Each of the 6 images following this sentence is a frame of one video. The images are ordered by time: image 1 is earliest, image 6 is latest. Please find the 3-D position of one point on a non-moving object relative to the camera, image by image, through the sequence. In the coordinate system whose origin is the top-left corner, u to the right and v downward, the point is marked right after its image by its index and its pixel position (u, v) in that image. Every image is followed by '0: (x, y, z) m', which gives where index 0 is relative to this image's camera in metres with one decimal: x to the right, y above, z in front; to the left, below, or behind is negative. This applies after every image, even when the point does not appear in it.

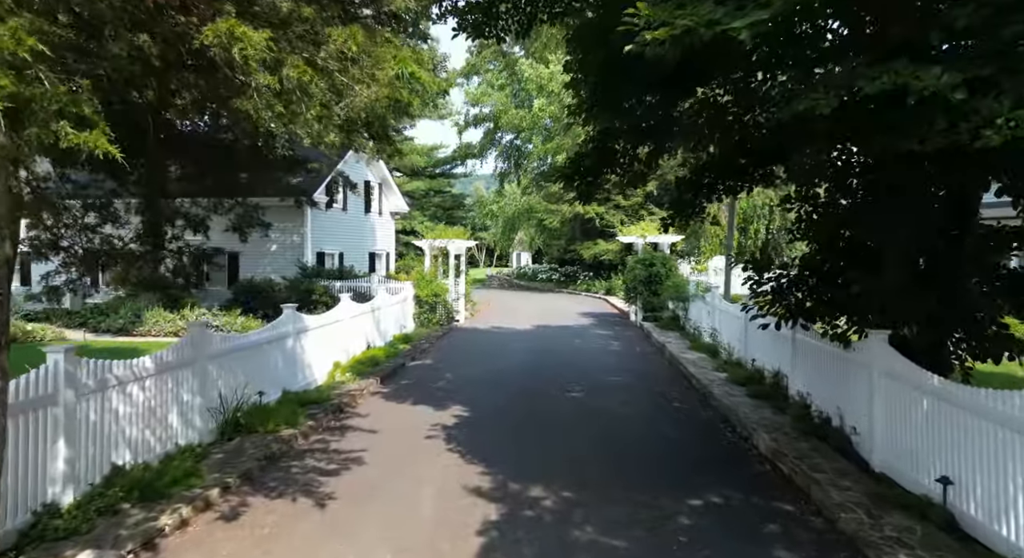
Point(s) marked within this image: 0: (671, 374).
0: (+2.6, -1.6, +11.6) m
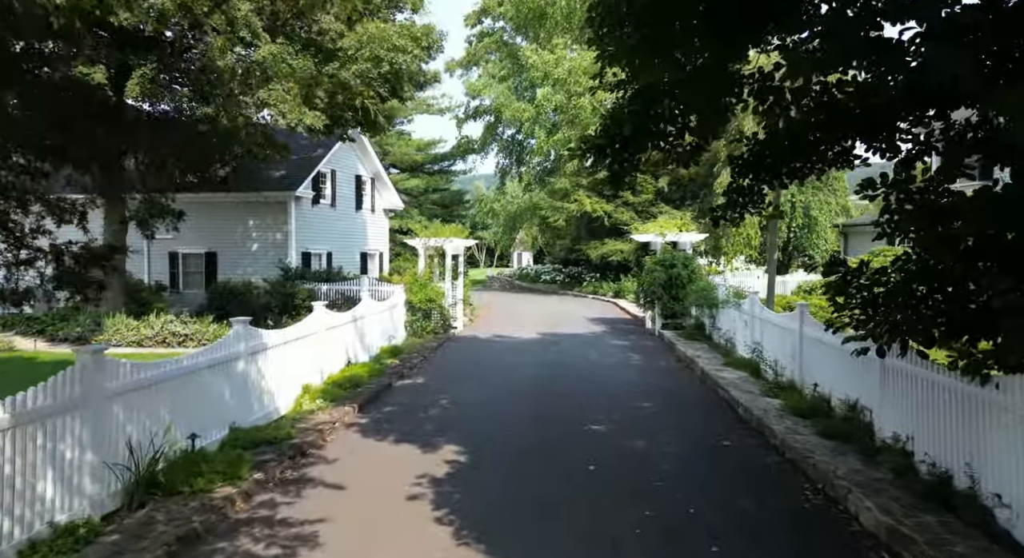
0: (+2.7, -1.7, +9.7) m
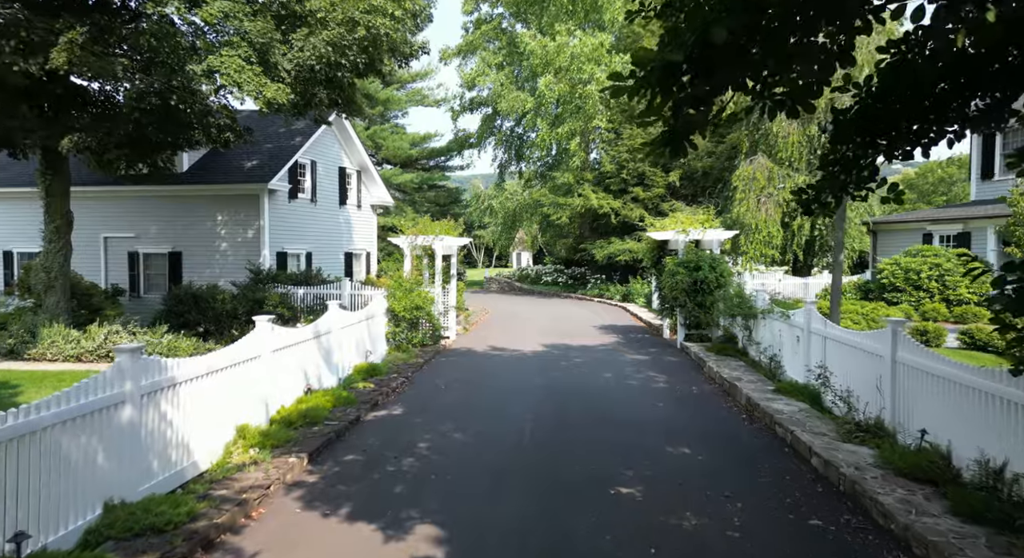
0: (+2.7, -1.7, +7.5) m
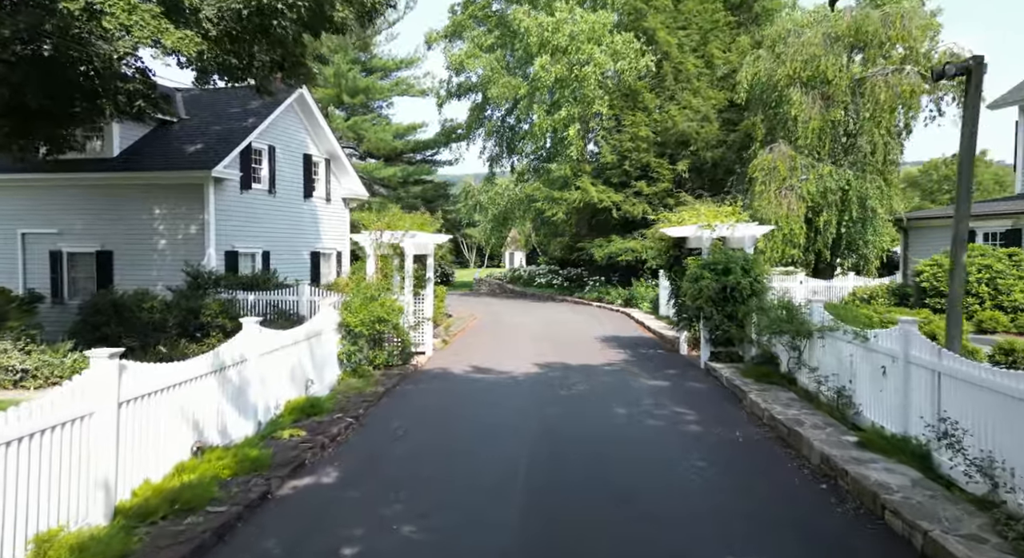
0: (+2.6, -1.8, +4.8) m
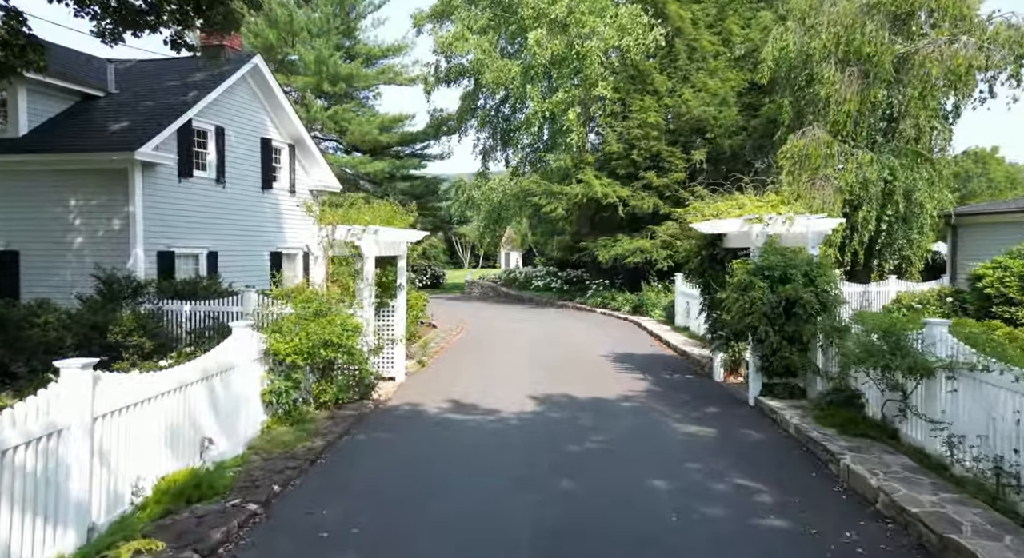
0: (+2.5, -2.0, +2.1) m
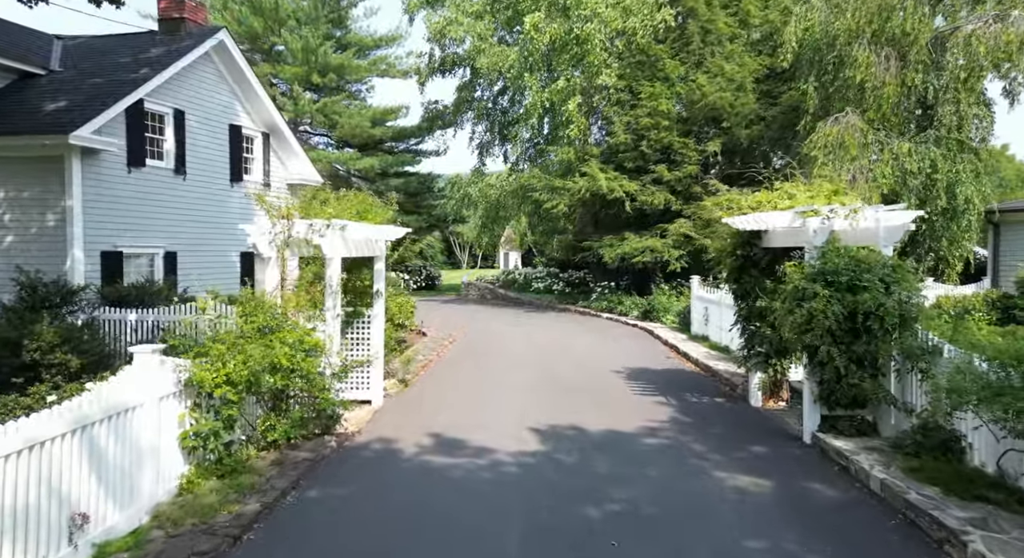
0: (+2.5, -2.0, +0.3) m
